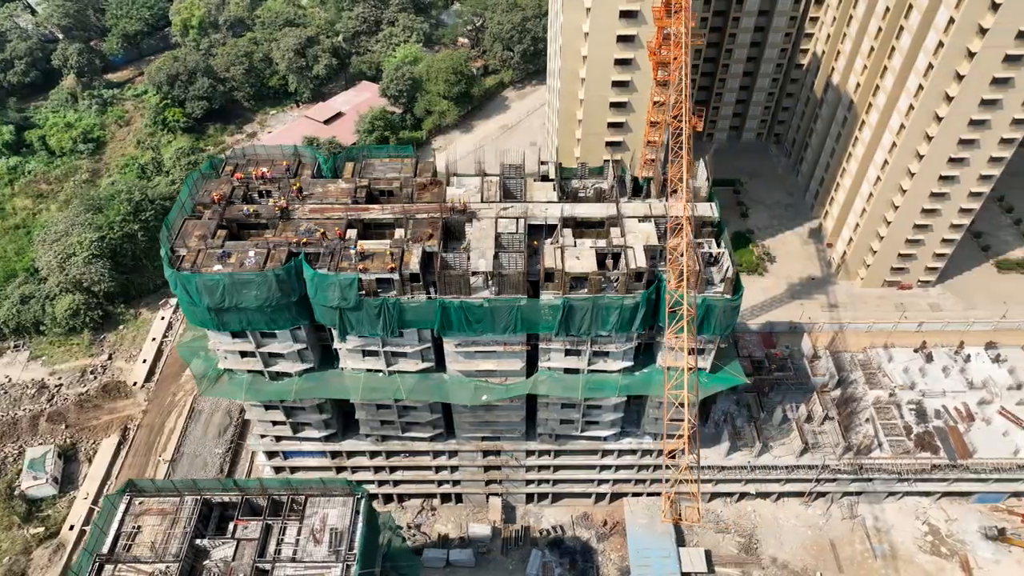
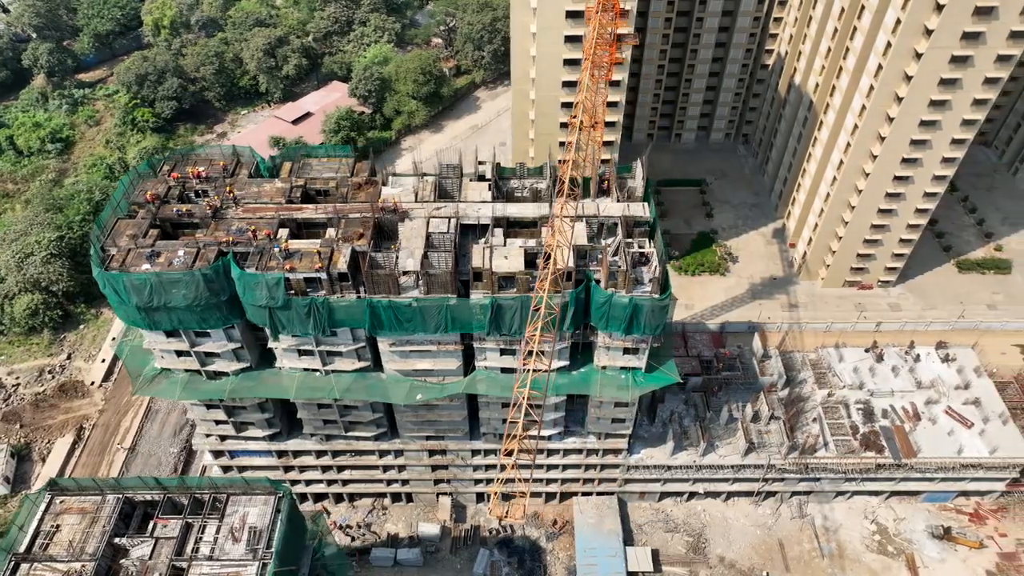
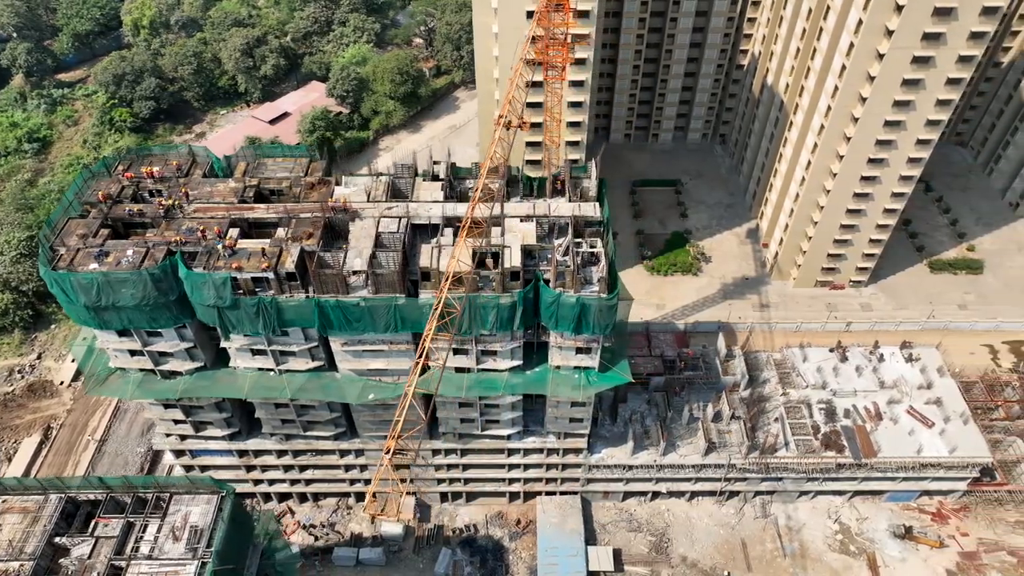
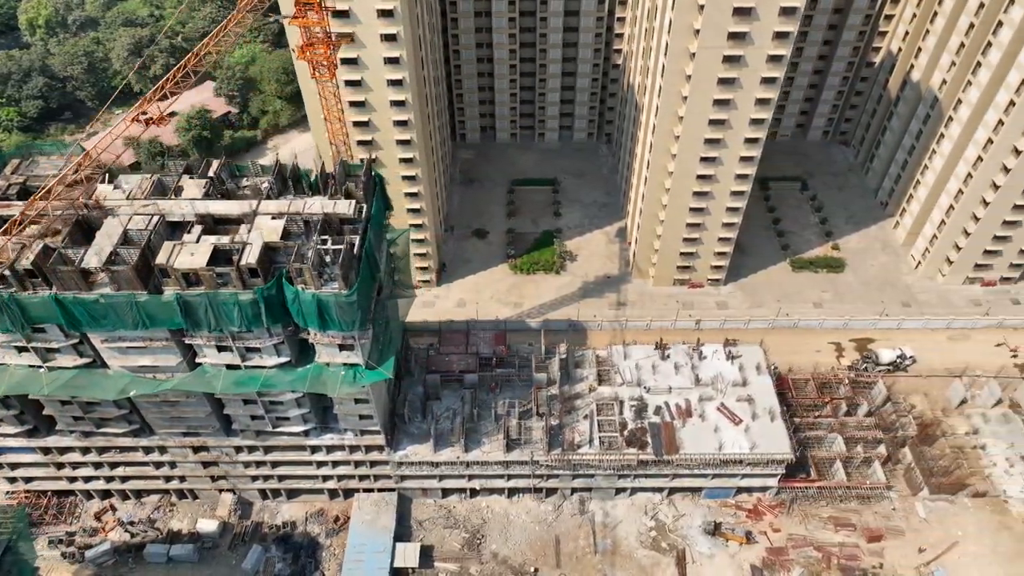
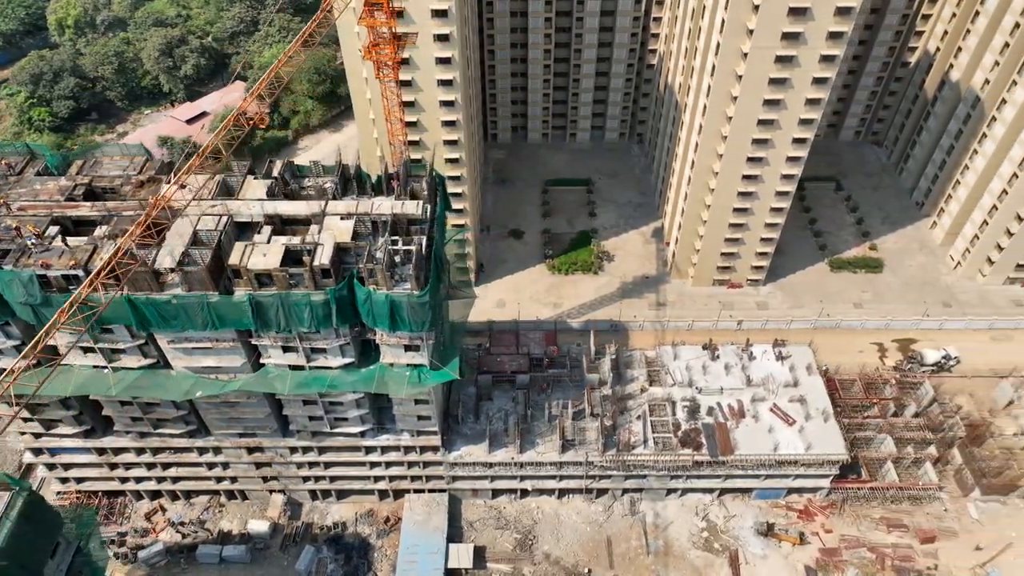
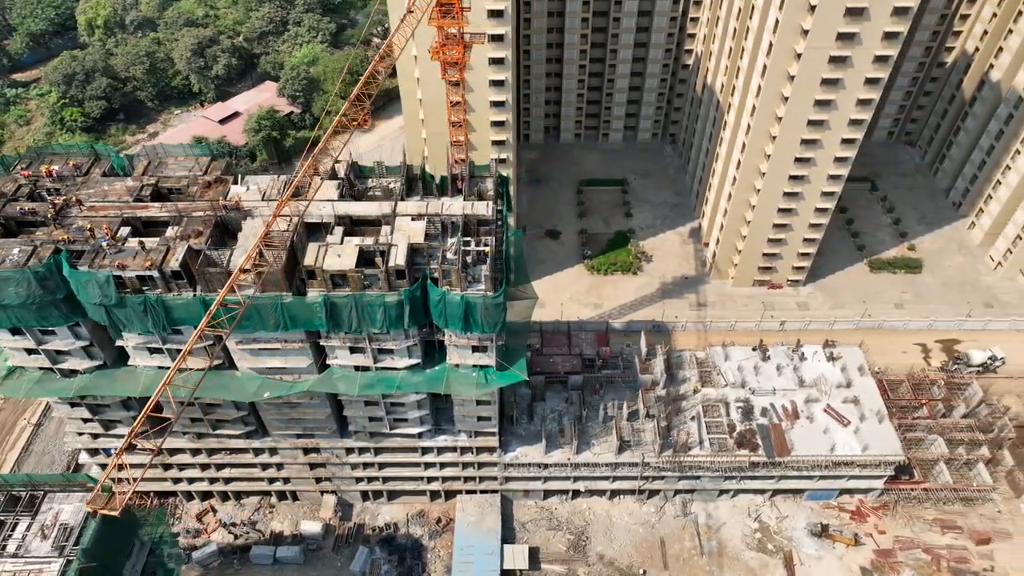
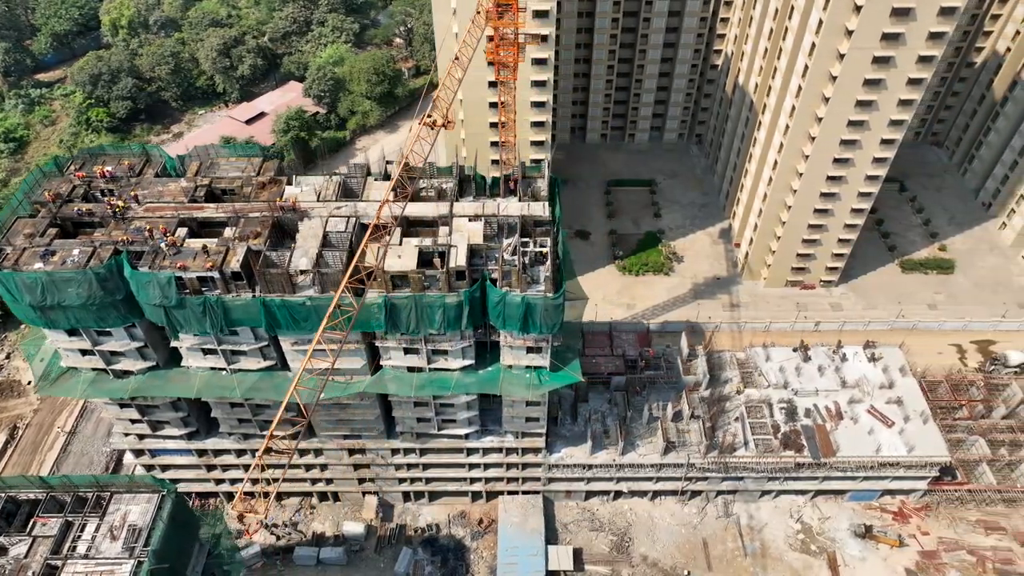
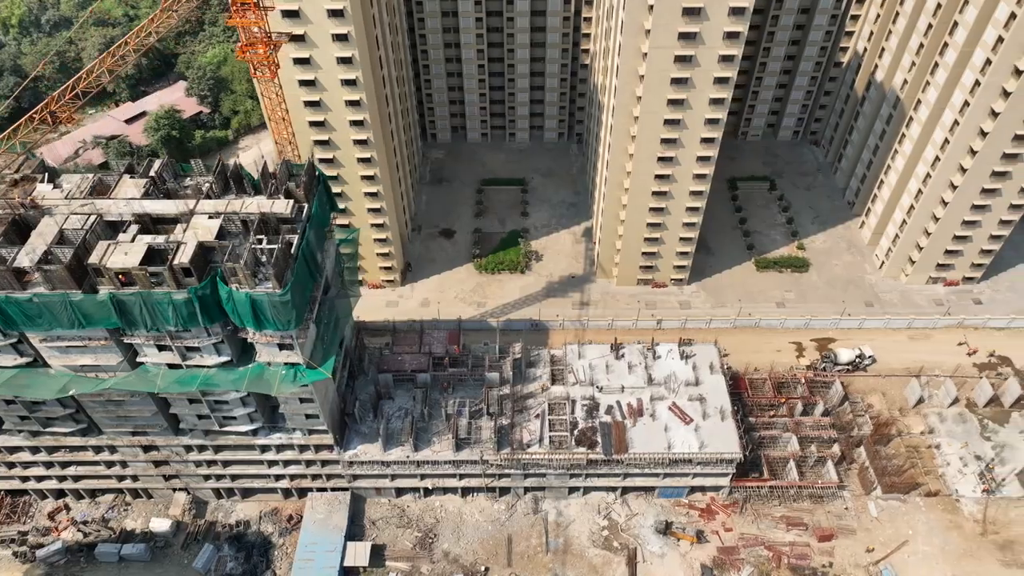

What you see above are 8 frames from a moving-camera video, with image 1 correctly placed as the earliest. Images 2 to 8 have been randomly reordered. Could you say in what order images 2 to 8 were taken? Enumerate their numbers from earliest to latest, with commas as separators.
2, 3, 7, 6, 5, 4, 8
